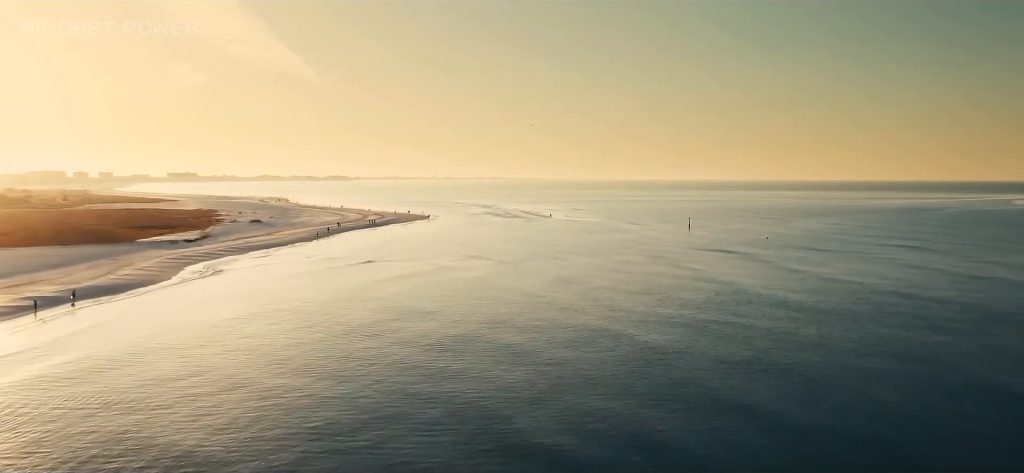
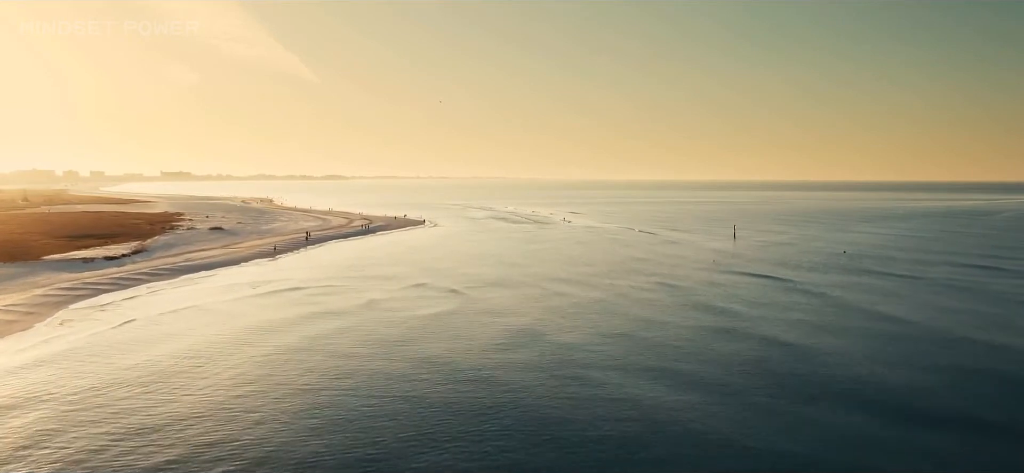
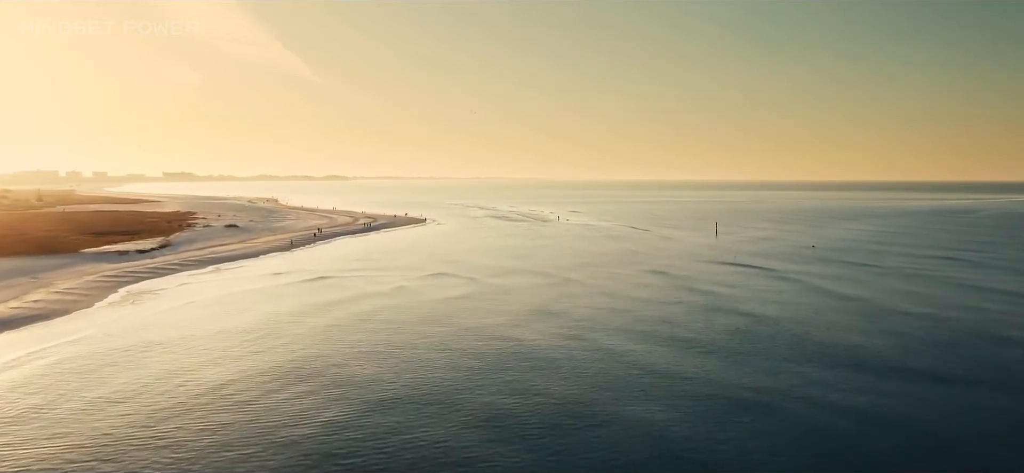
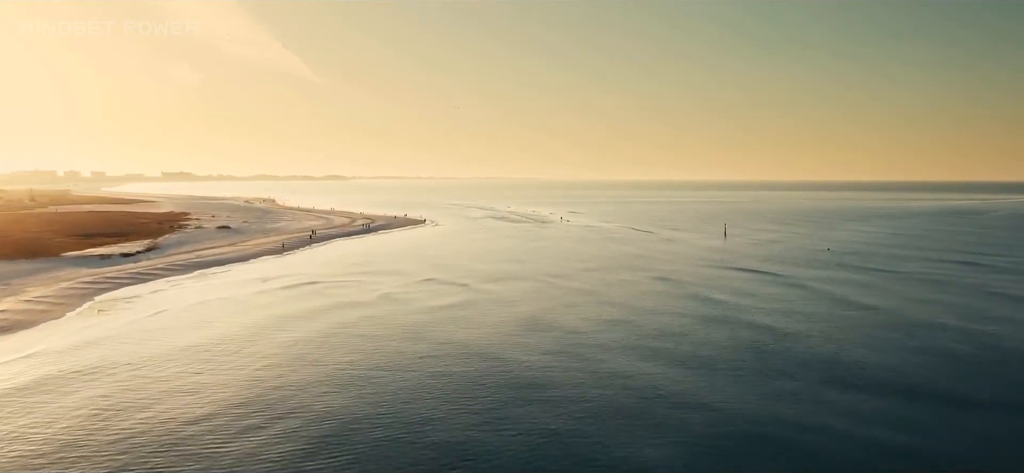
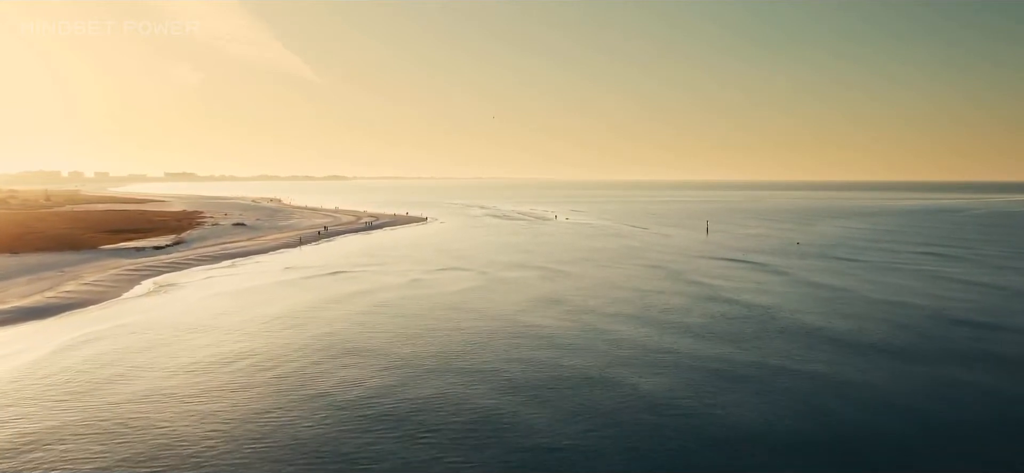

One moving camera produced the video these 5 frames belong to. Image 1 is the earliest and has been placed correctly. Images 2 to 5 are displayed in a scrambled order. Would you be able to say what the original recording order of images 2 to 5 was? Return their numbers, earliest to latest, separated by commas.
5, 3, 4, 2
